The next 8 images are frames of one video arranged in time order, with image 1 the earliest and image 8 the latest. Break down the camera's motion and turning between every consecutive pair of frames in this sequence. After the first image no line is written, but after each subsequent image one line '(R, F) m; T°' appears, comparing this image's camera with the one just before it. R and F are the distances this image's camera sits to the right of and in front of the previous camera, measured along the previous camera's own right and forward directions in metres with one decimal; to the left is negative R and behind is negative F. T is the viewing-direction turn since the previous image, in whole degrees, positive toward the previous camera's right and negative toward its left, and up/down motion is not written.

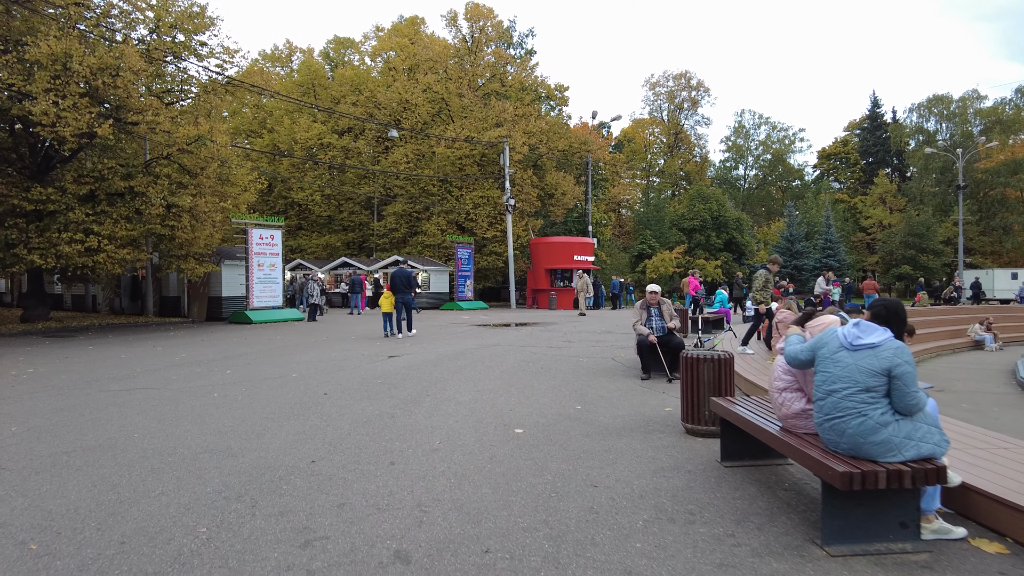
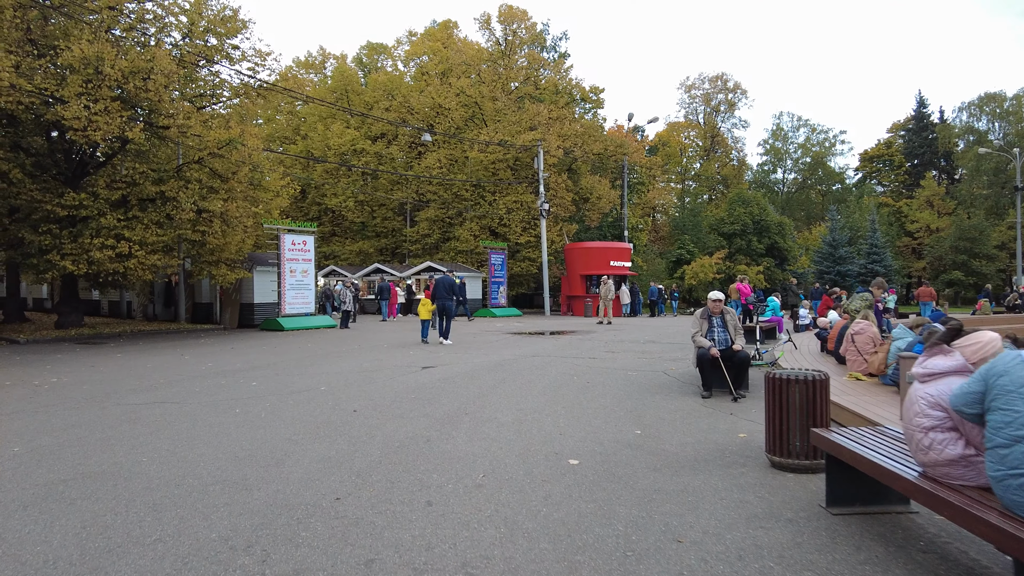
(-0.2, +0.8) m; -3°
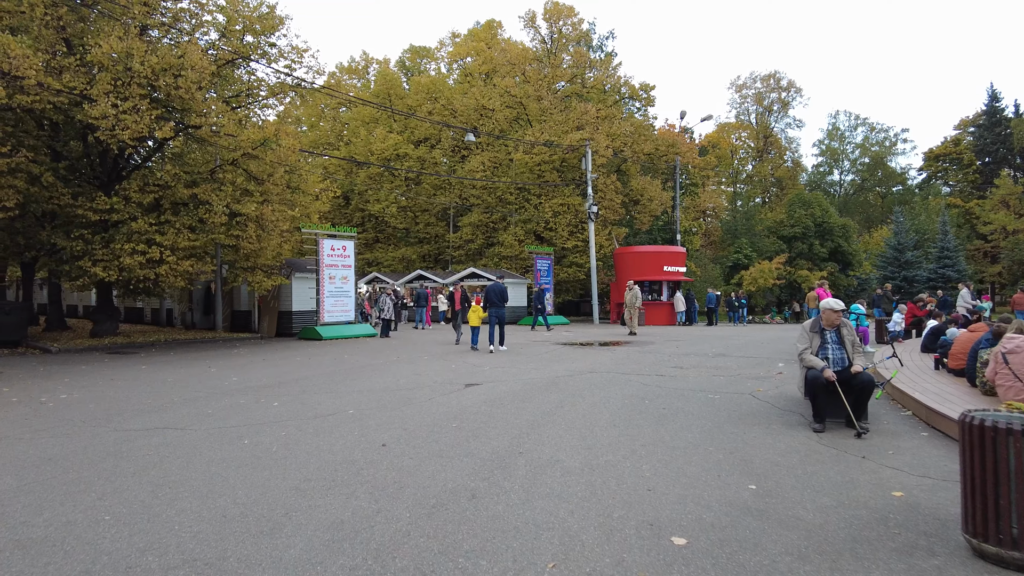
(-0.2, +1.4) m; -4°
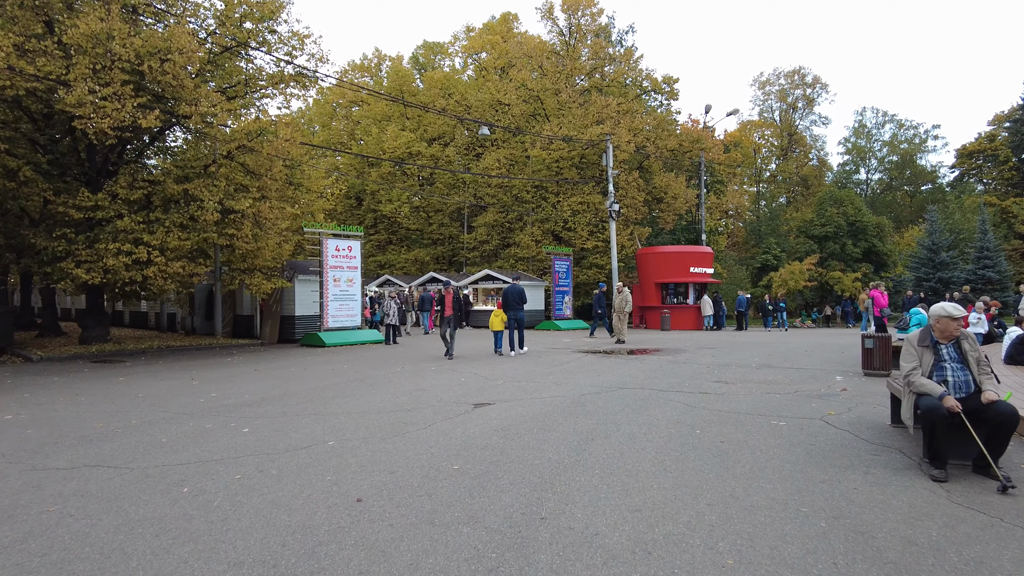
(0.0, +1.5) m; -1°
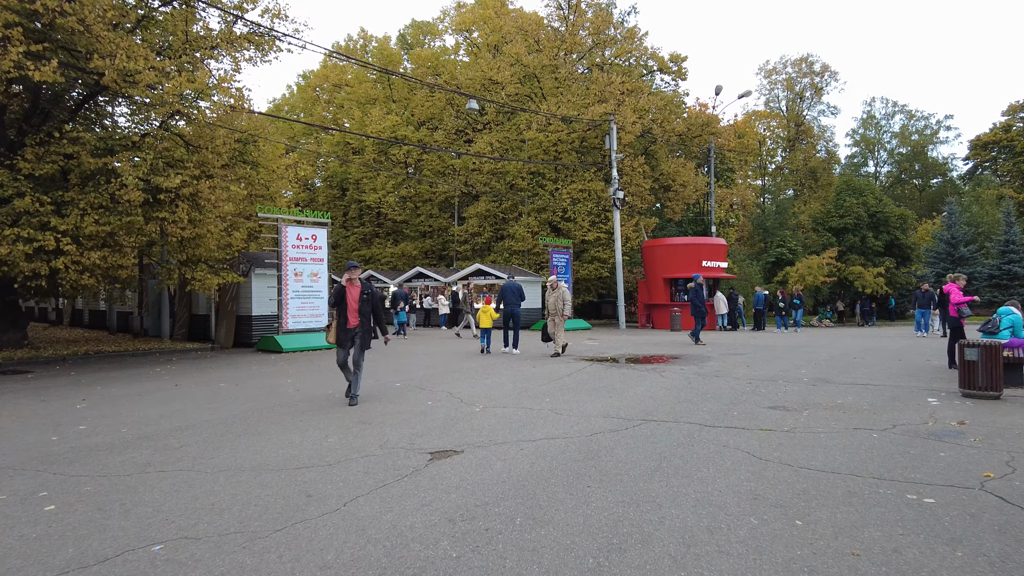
(+0.2, +2.8) m; 0°
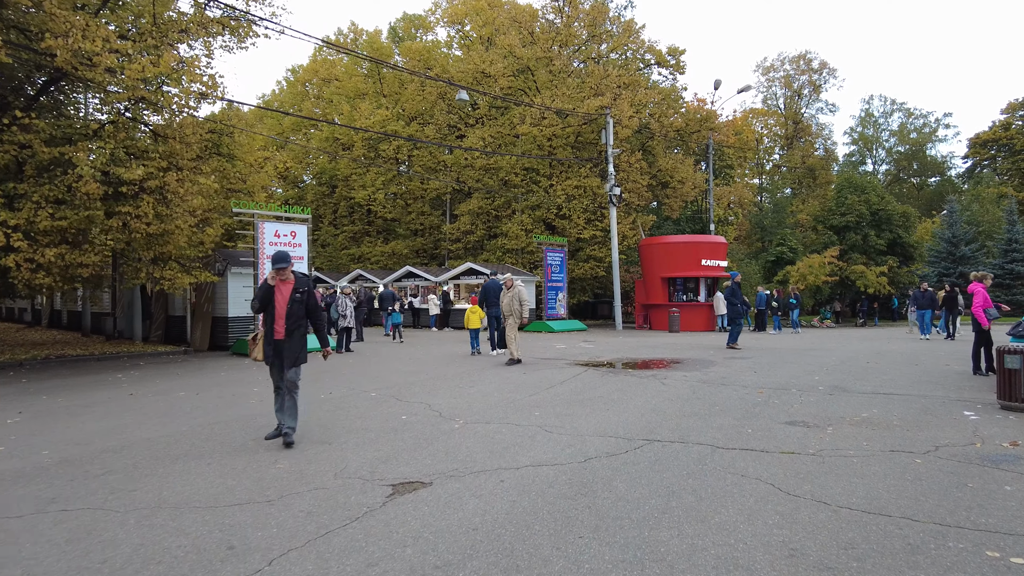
(+0.1, +0.9) m; 0°
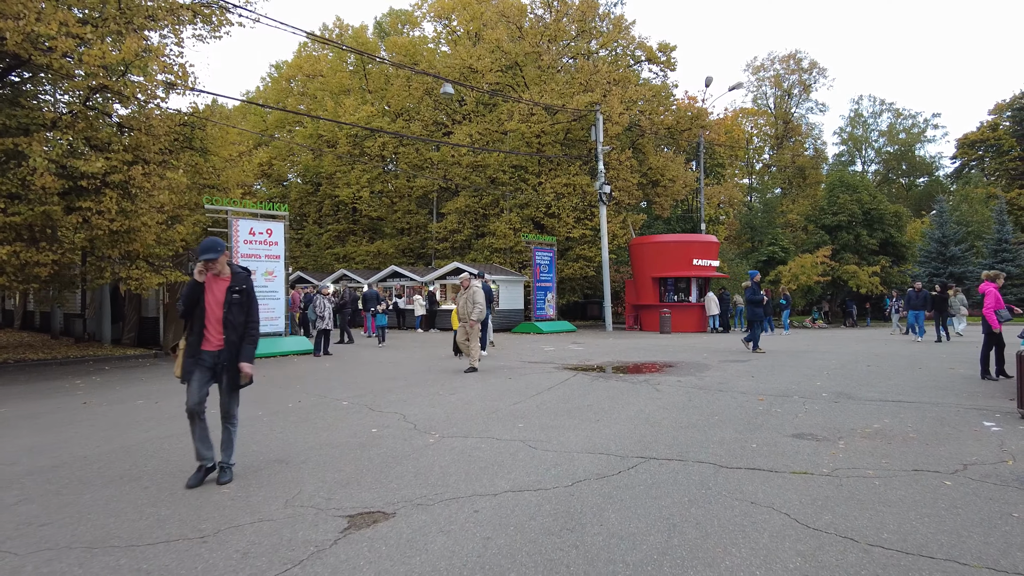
(+0.1, +0.6) m; +1°
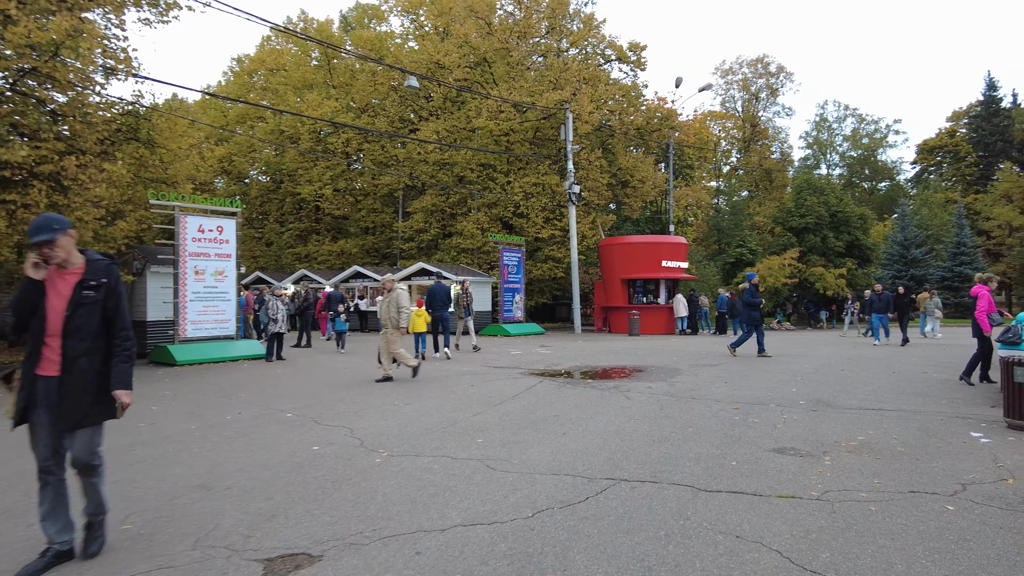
(+0.1, +0.6) m; +3°
